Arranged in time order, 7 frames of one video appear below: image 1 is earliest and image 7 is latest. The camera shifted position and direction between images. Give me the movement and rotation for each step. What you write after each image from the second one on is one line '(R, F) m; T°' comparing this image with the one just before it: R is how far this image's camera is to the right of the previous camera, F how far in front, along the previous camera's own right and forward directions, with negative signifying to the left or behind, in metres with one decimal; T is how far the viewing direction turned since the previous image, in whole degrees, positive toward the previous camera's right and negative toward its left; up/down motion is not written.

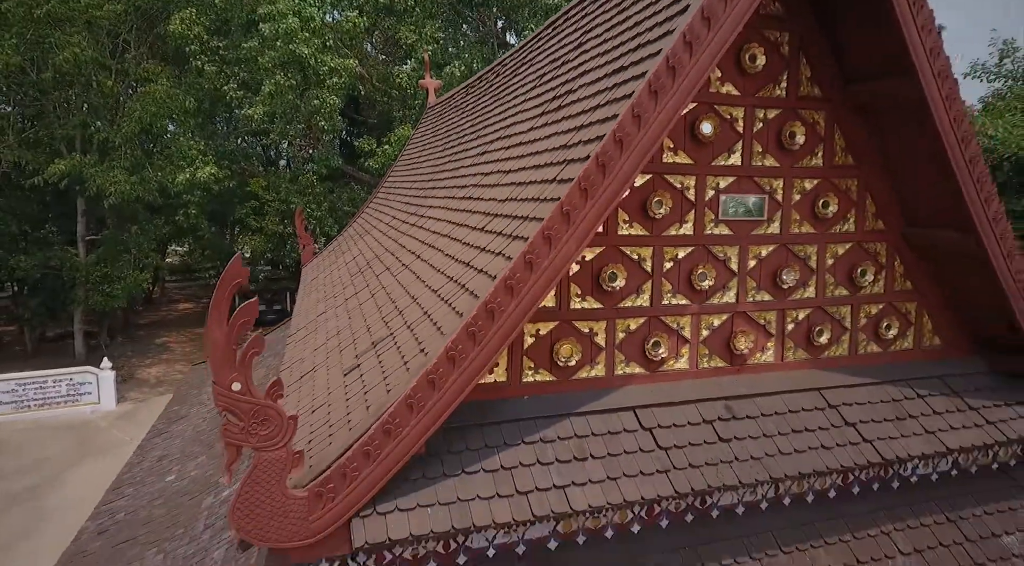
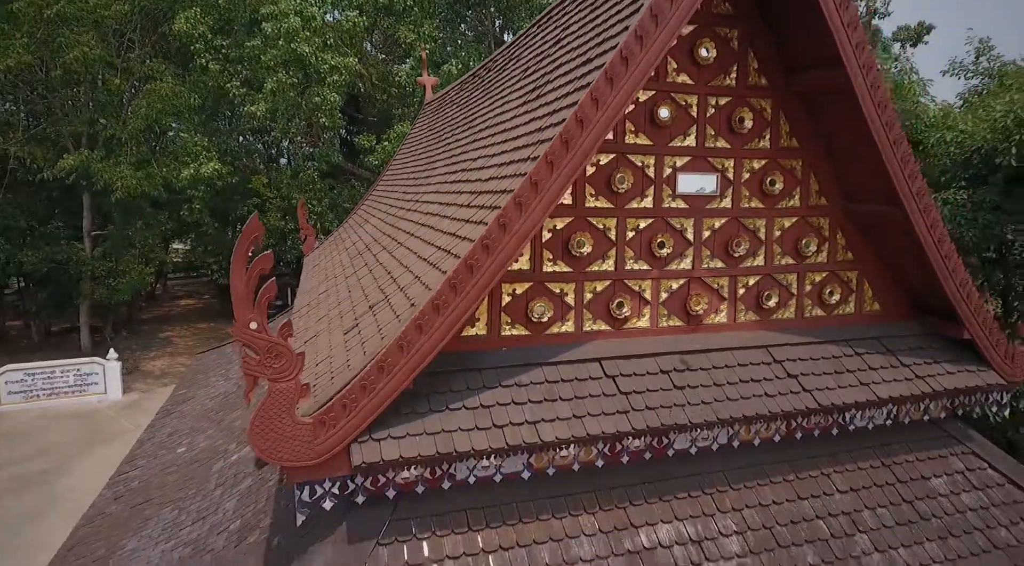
(+0.1, -0.5) m; 0°
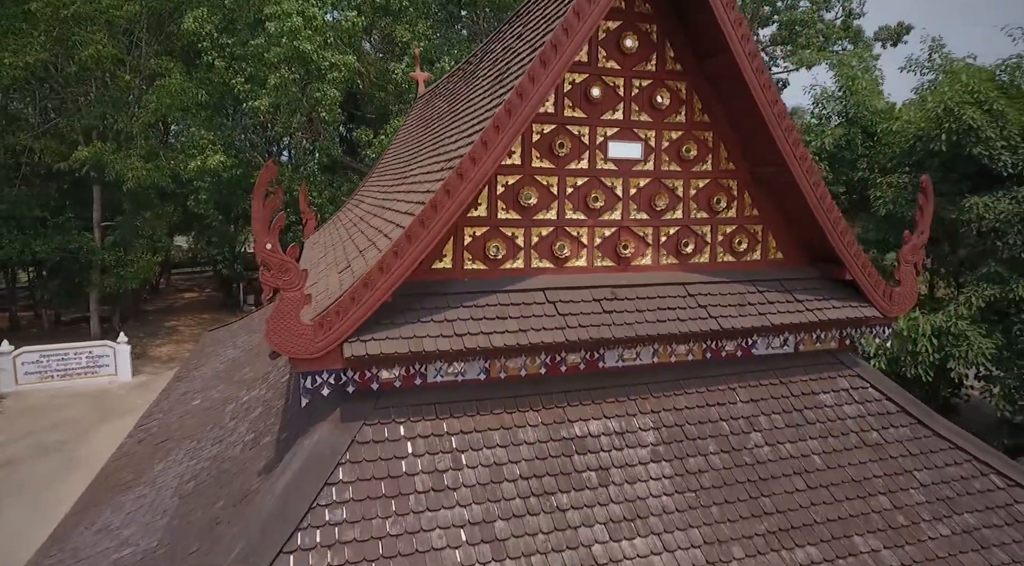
(+0.3, -1.0) m; 0°
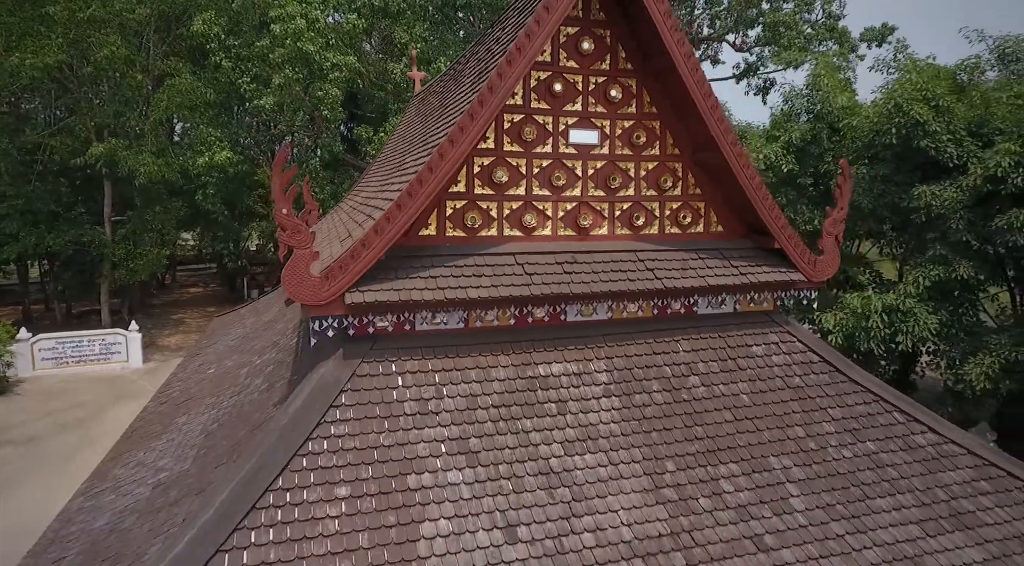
(+0.2, -0.9) m; 0°
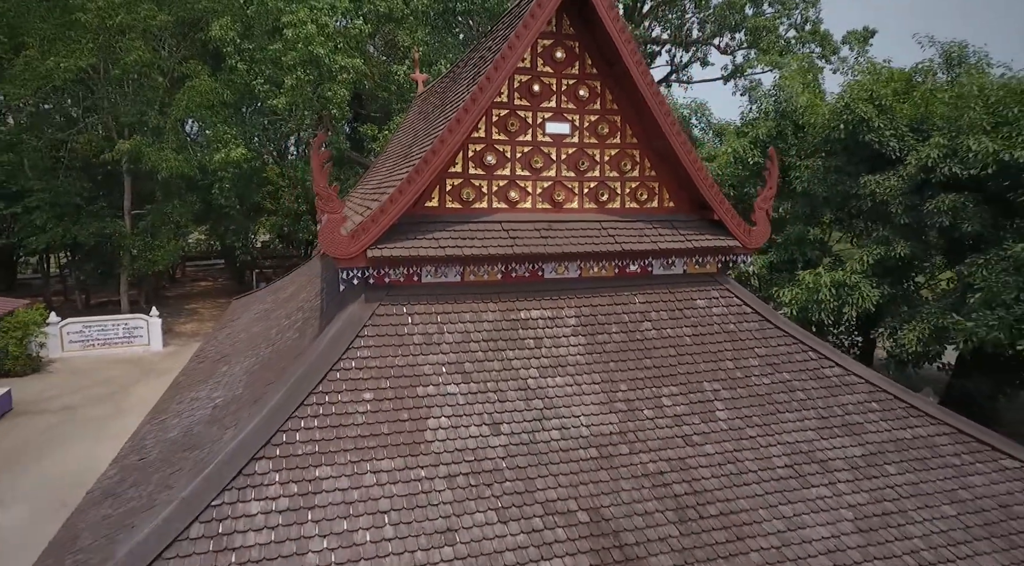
(+0.1, -1.4) m; 0°
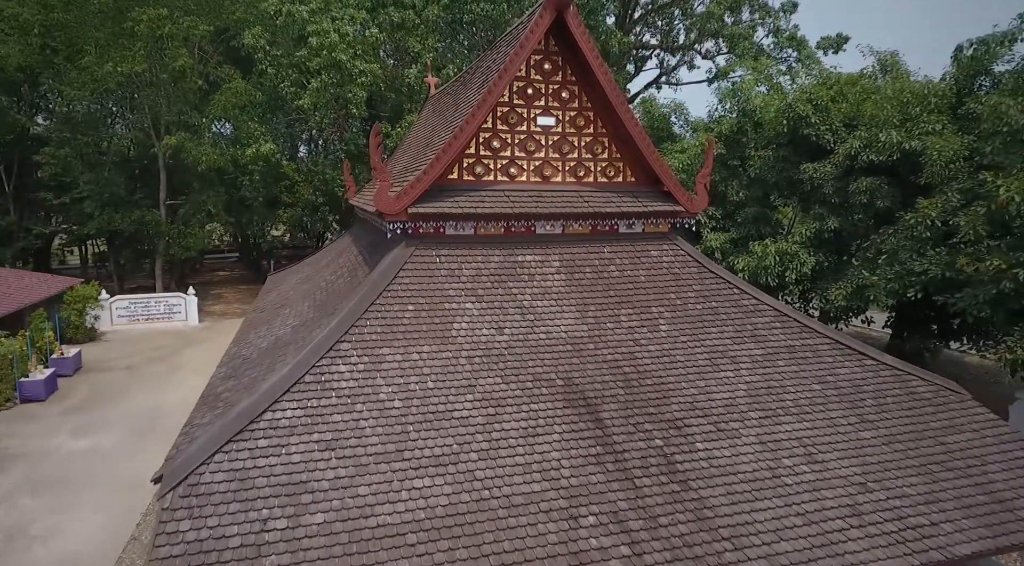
(0.0, -2.6) m; 0°
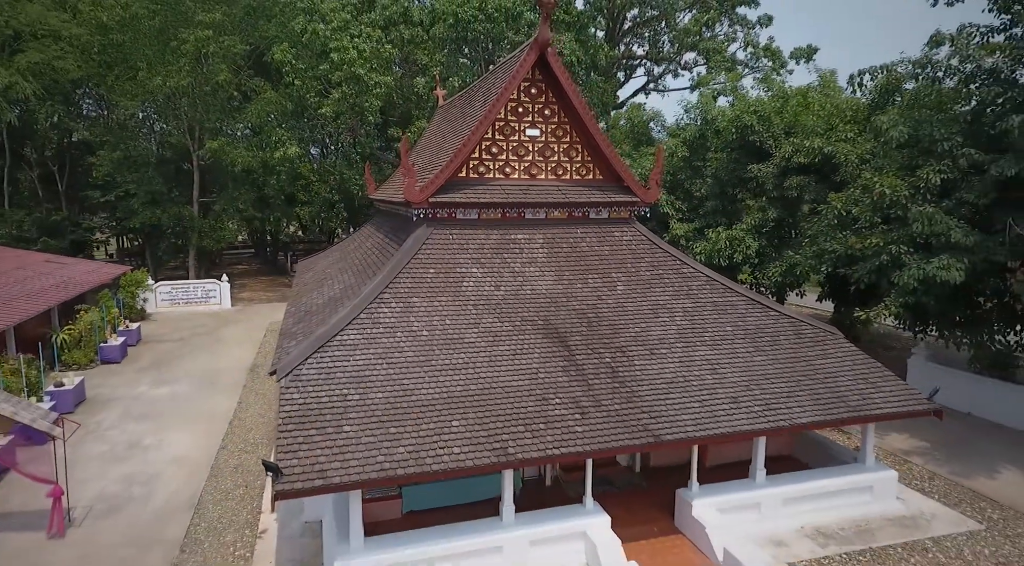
(+0.1, -3.1) m; 0°
